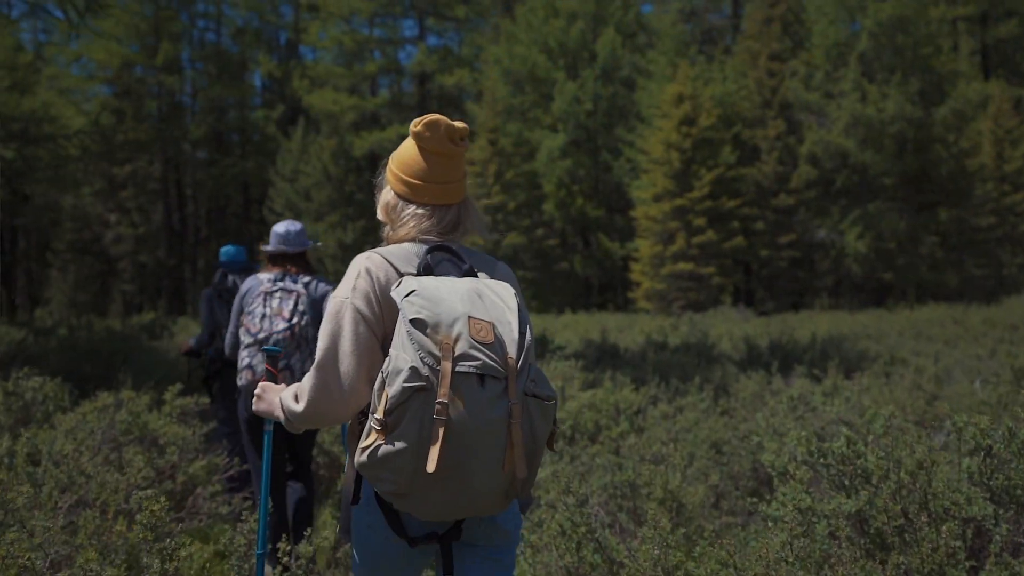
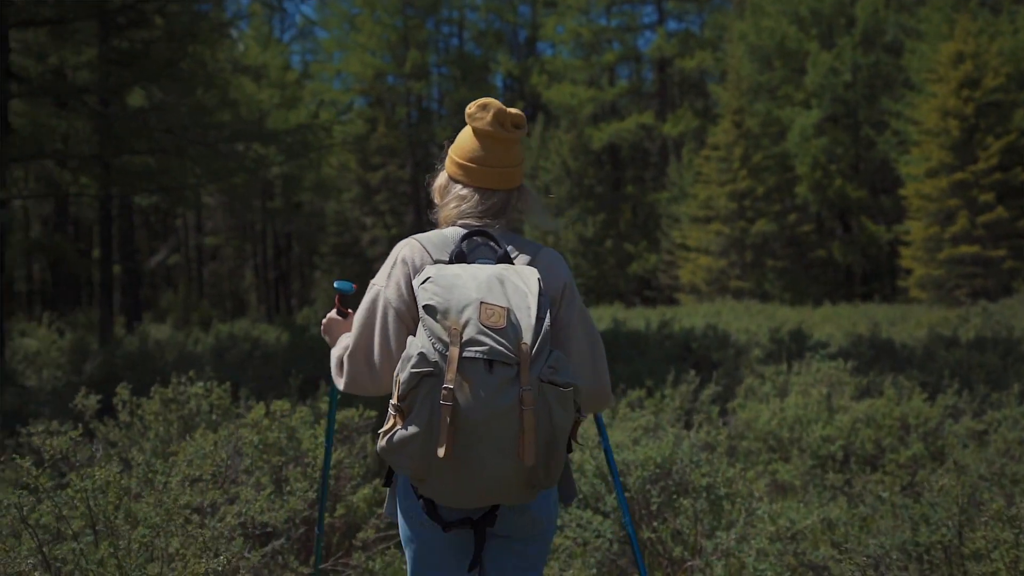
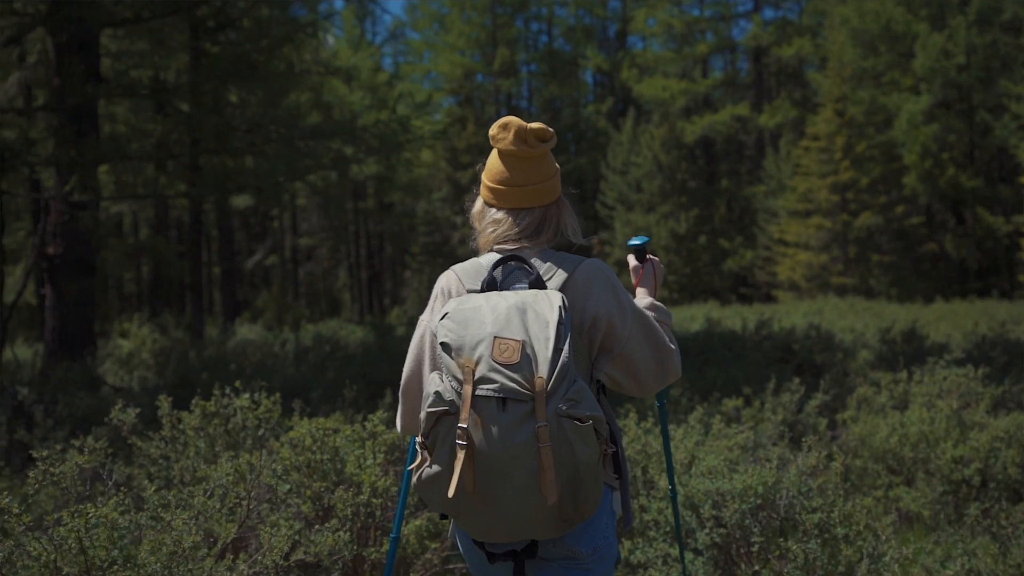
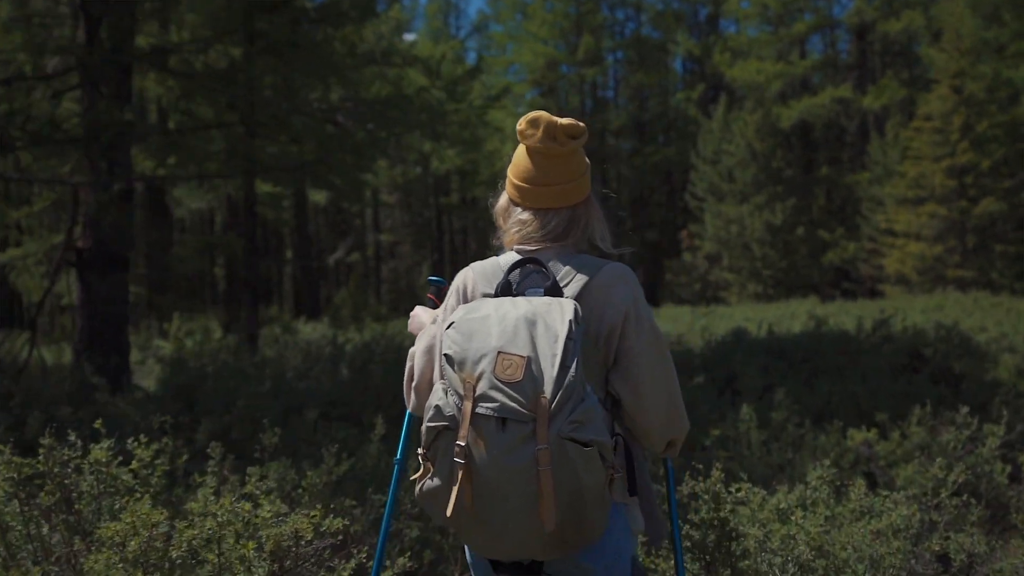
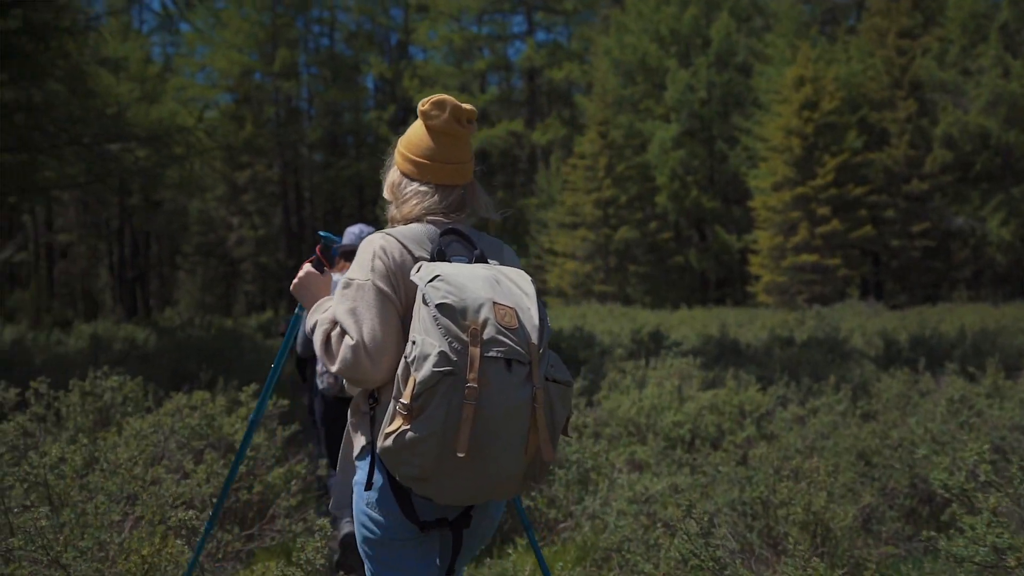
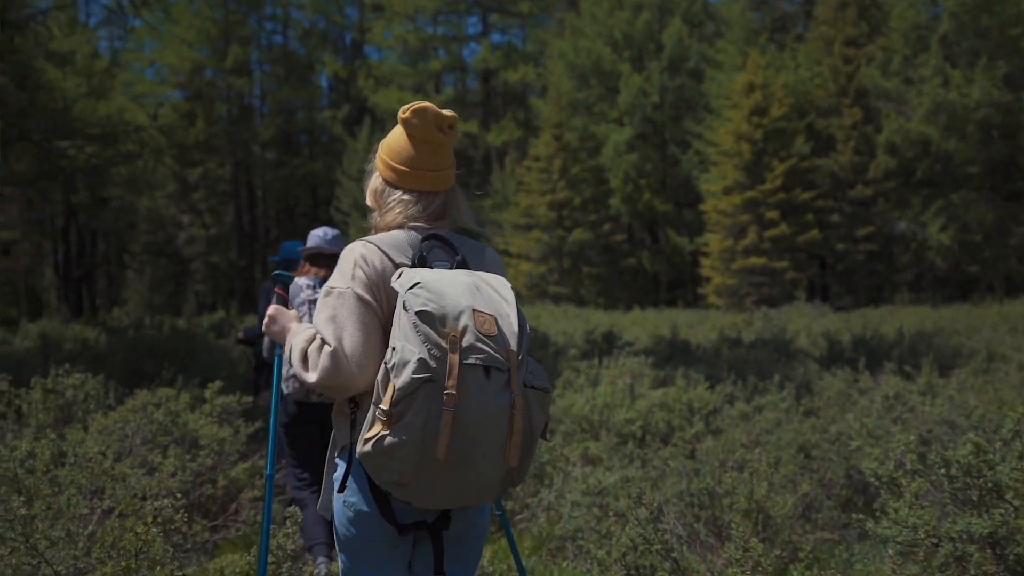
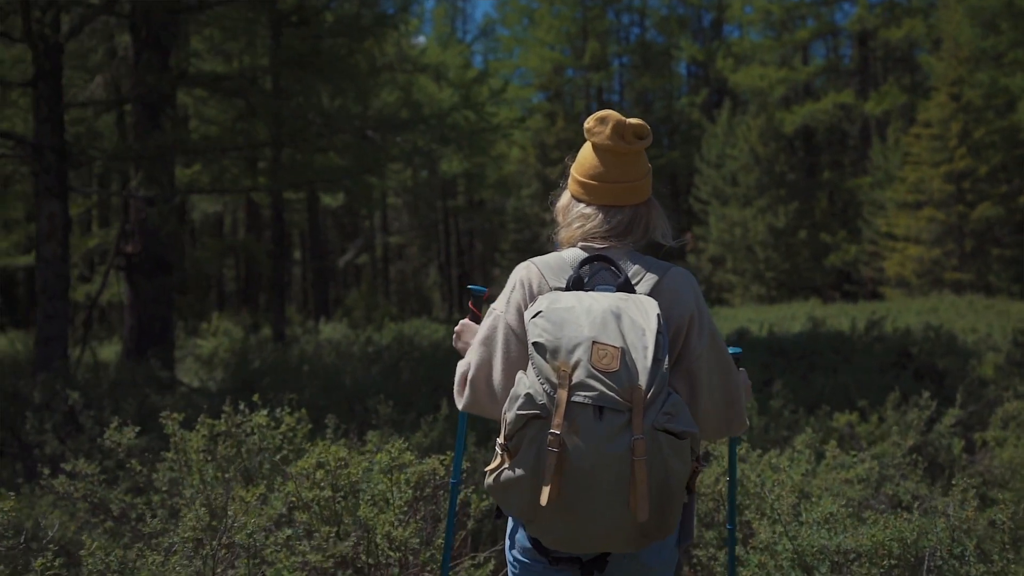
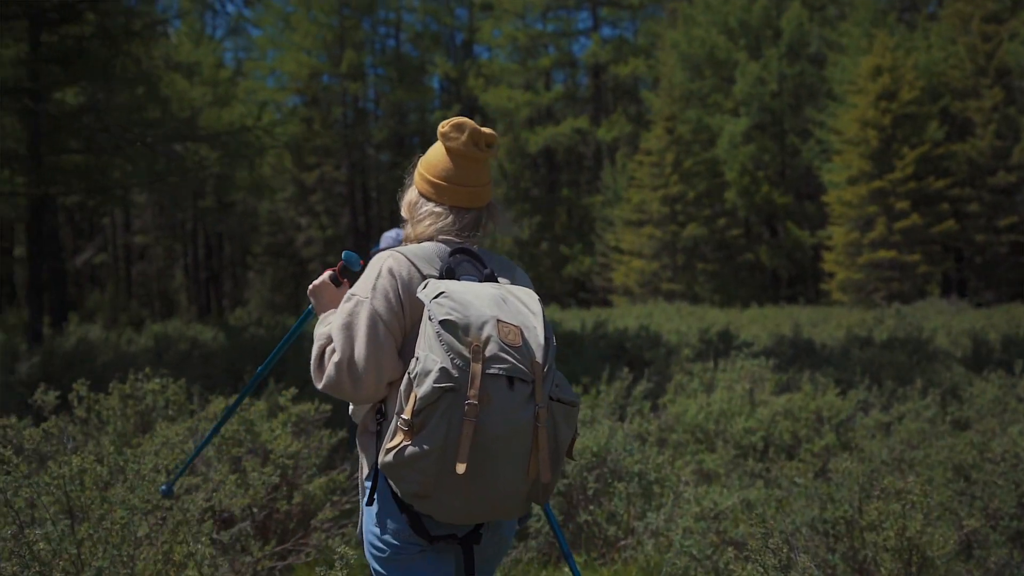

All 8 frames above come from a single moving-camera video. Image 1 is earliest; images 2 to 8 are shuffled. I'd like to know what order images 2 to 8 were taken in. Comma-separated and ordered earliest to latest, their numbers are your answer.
6, 5, 8, 2, 3, 7, 4
